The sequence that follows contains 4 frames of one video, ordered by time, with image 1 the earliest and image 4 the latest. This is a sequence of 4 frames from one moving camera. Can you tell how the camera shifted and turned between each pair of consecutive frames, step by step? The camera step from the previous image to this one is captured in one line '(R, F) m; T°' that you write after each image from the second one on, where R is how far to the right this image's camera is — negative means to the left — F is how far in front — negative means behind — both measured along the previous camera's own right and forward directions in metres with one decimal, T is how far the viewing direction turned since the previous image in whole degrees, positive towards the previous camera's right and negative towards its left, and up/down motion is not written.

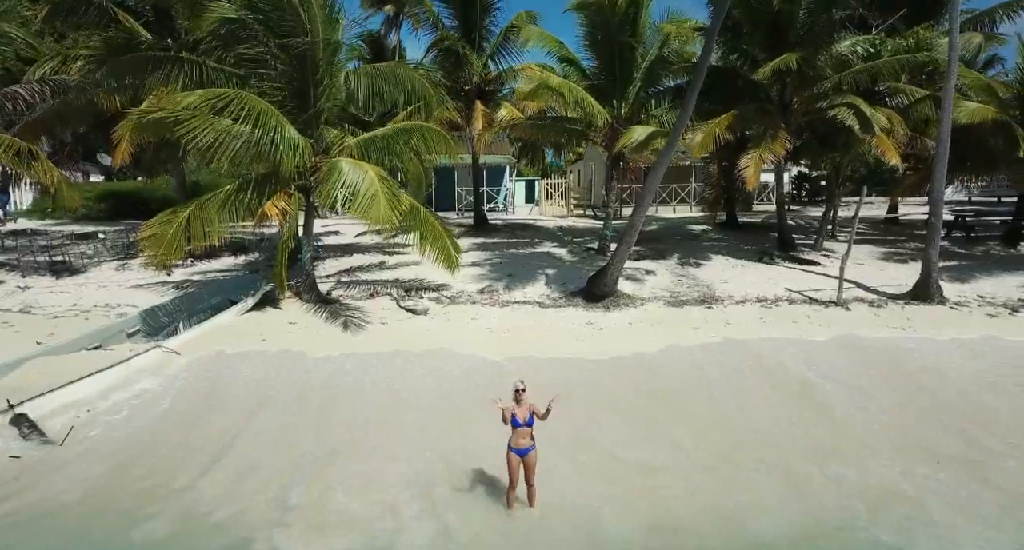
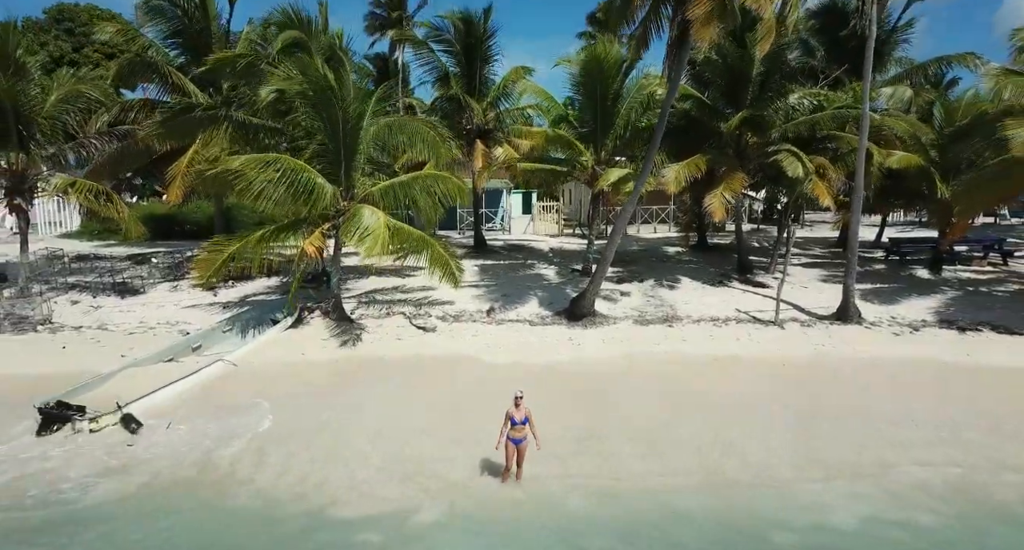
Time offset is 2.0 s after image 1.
(+0.1, -2.1) m; 0°
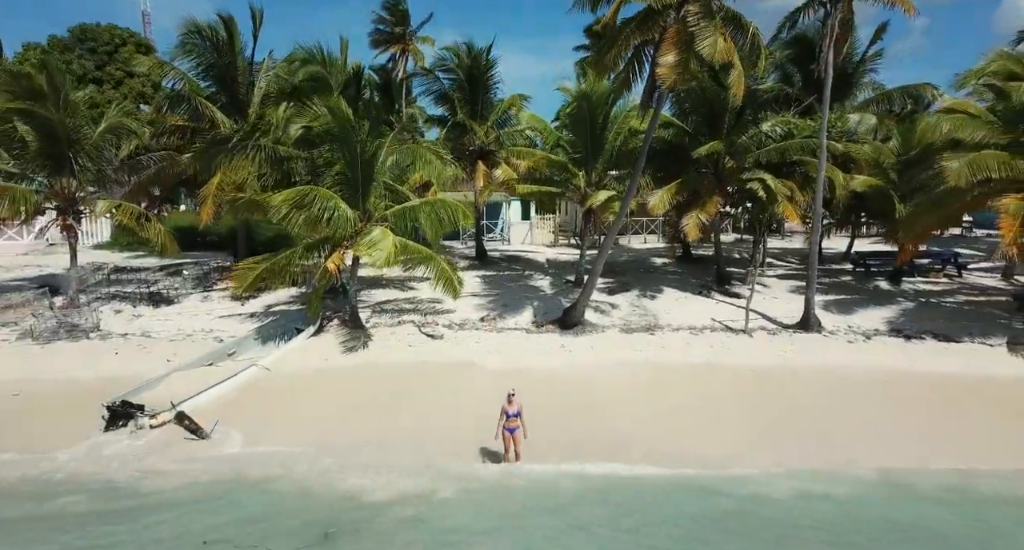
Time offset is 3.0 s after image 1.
(0.0, -1.5) m; 0°
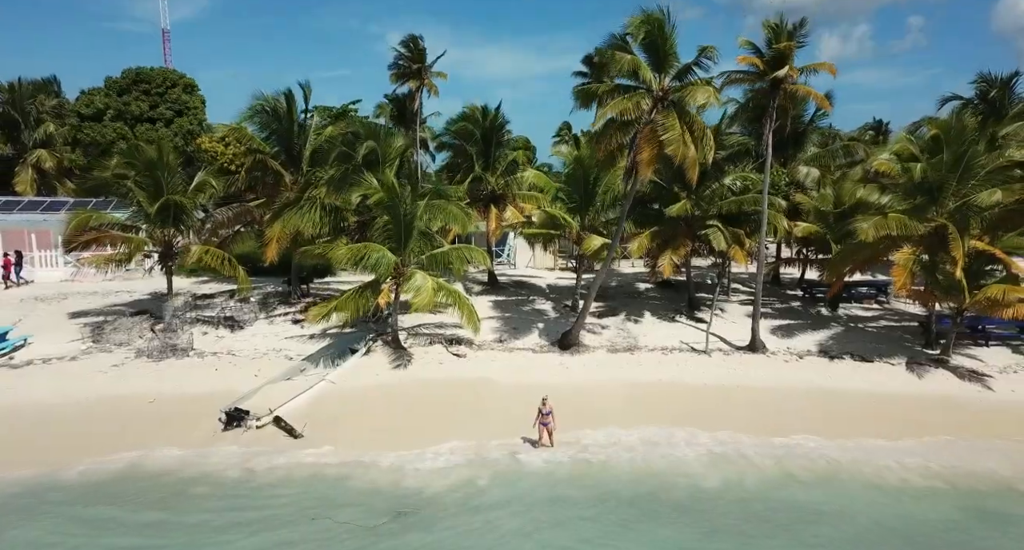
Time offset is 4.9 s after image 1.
(-0.3, -3.7) m; 0°
